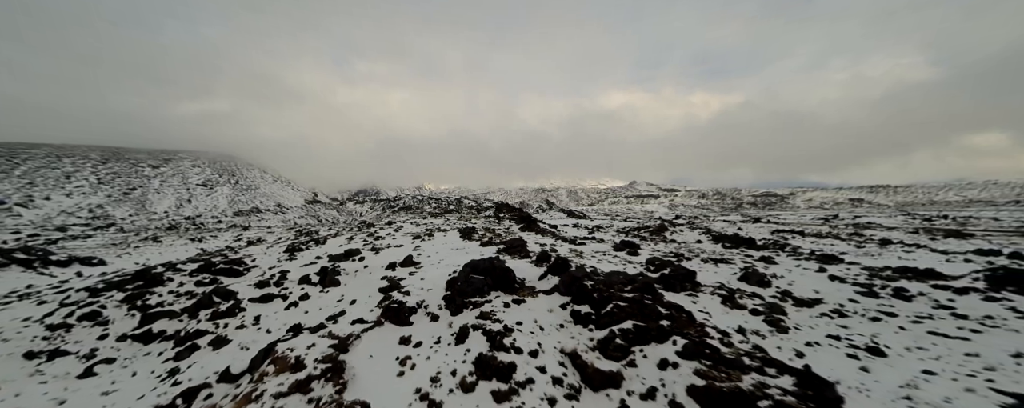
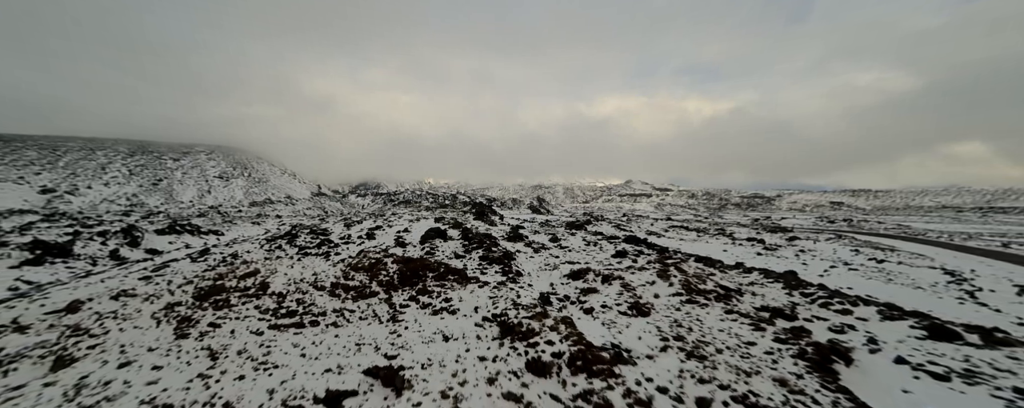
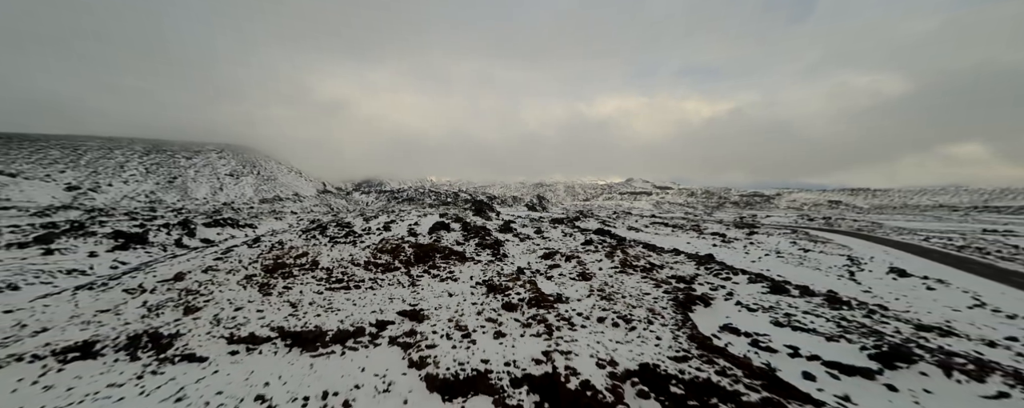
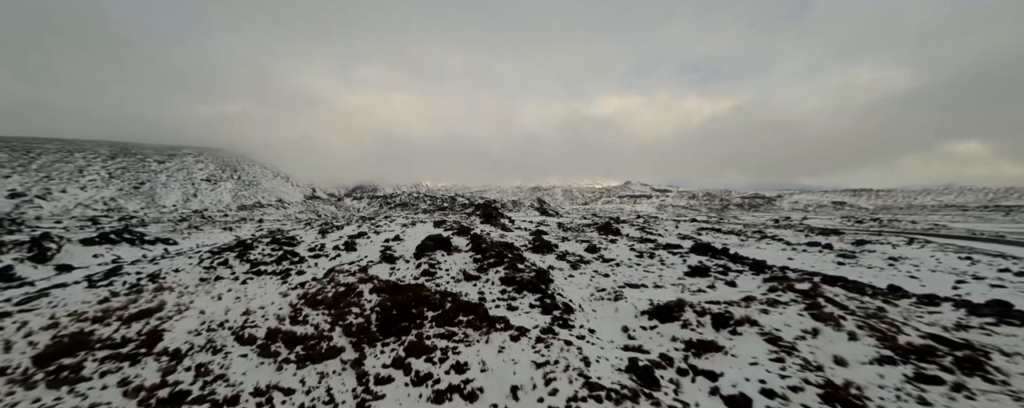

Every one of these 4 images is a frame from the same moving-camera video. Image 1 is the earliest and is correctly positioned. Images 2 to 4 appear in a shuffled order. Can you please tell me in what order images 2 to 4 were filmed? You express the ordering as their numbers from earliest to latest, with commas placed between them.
4, 2, 3
